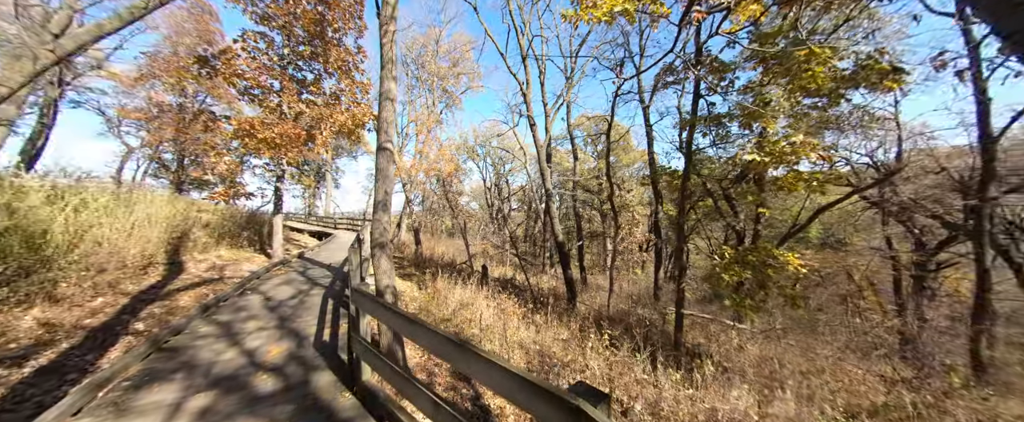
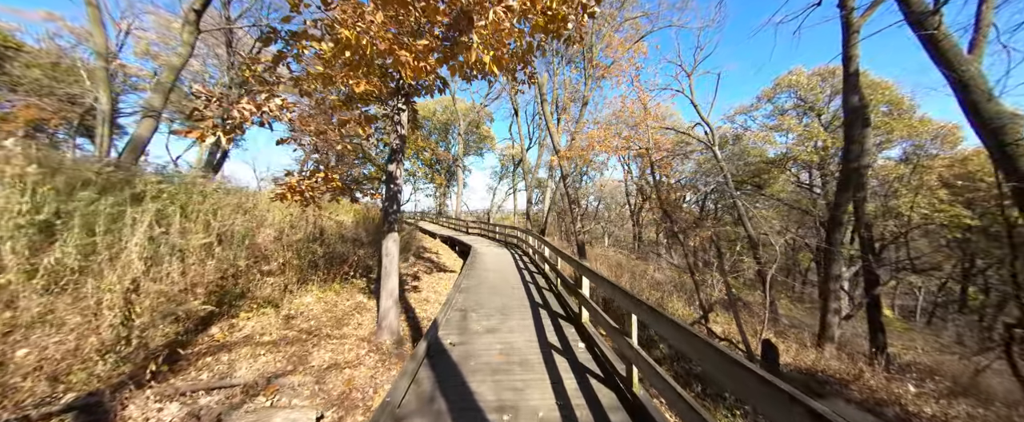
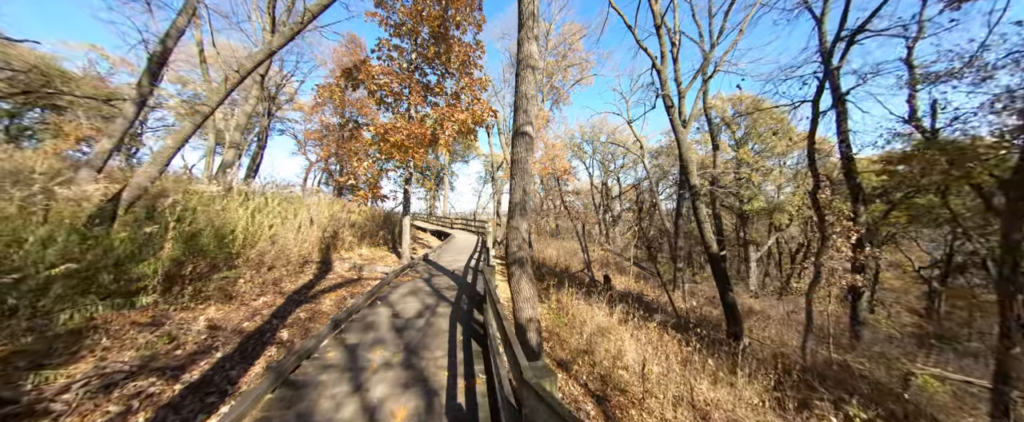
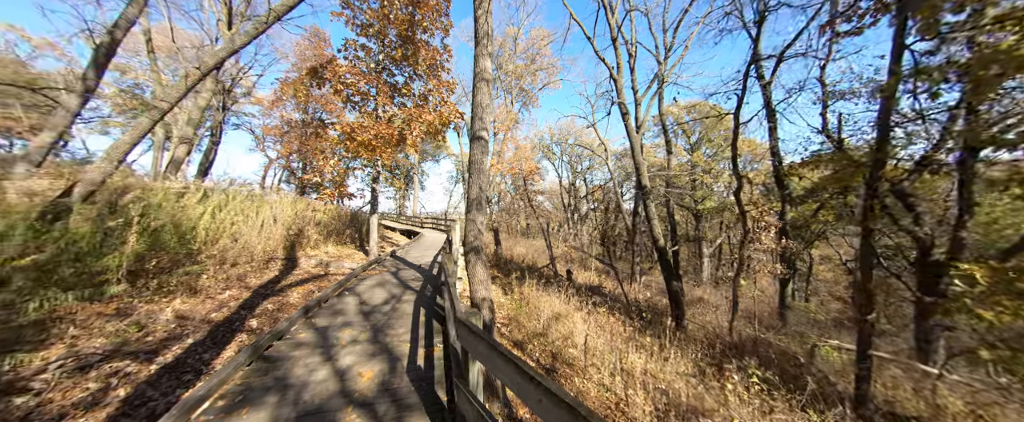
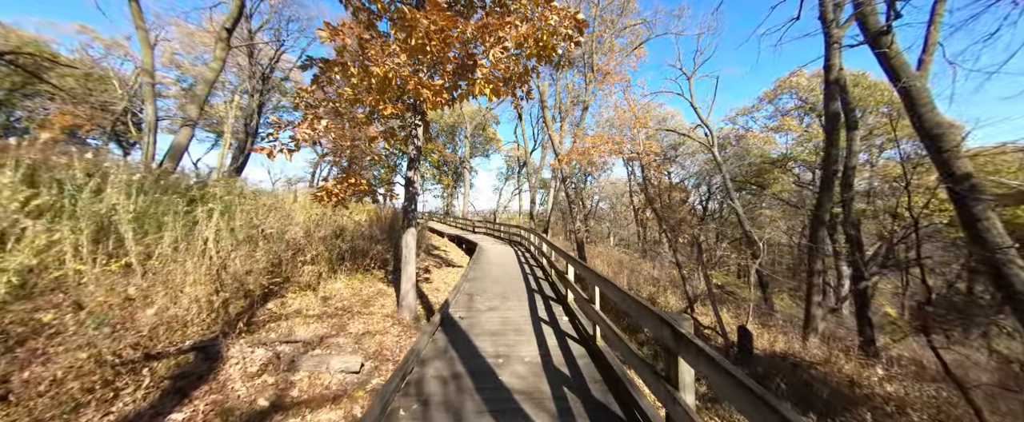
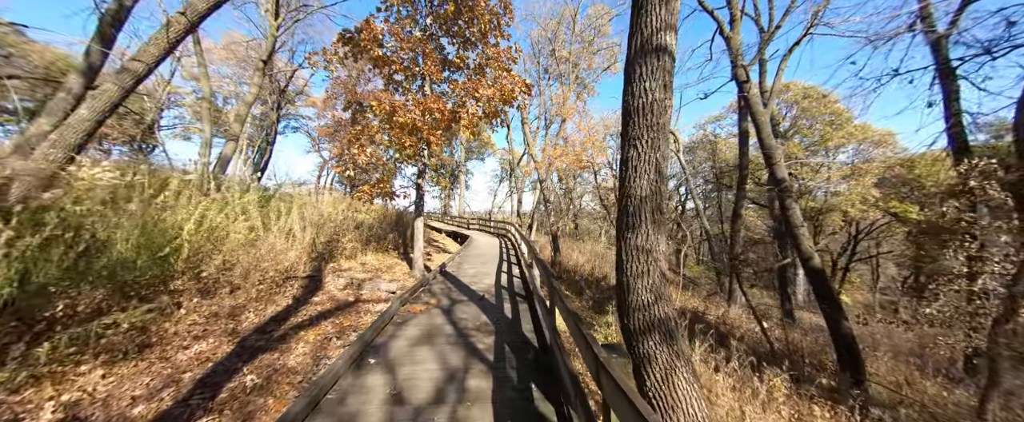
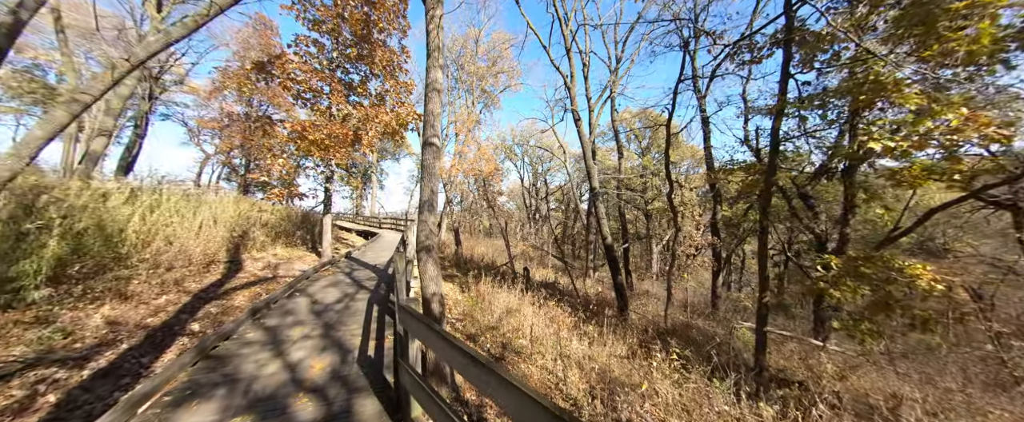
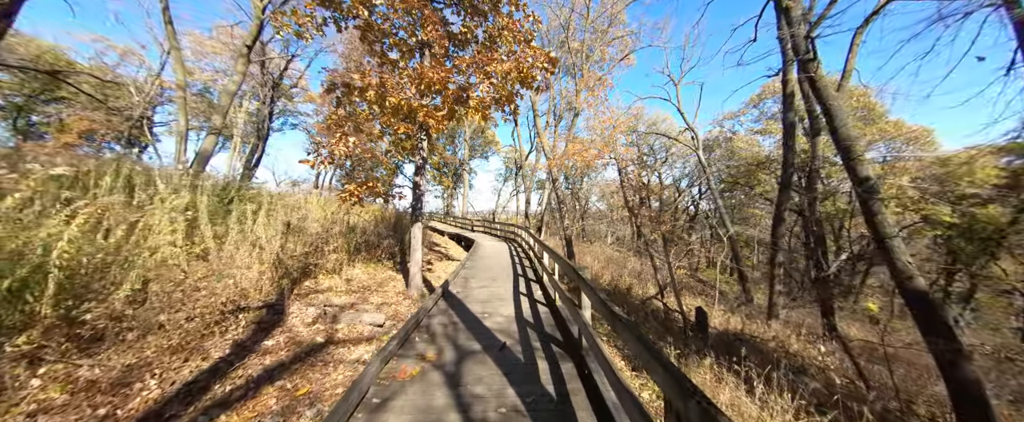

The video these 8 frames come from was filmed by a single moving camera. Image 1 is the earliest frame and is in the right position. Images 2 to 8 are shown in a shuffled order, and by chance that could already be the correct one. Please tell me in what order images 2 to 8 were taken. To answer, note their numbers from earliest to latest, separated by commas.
7, 4, 3, 6, 8, 5, 2
